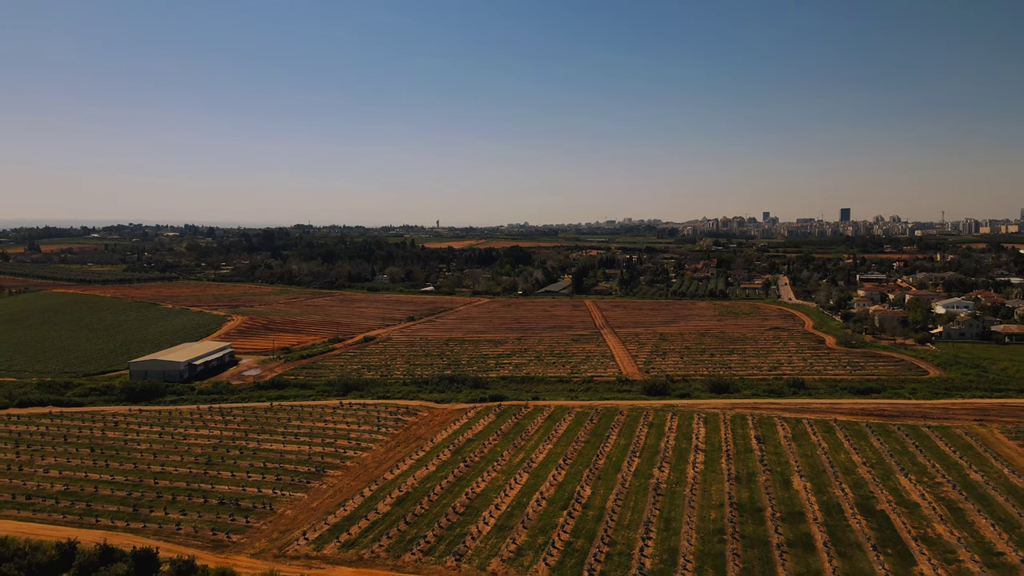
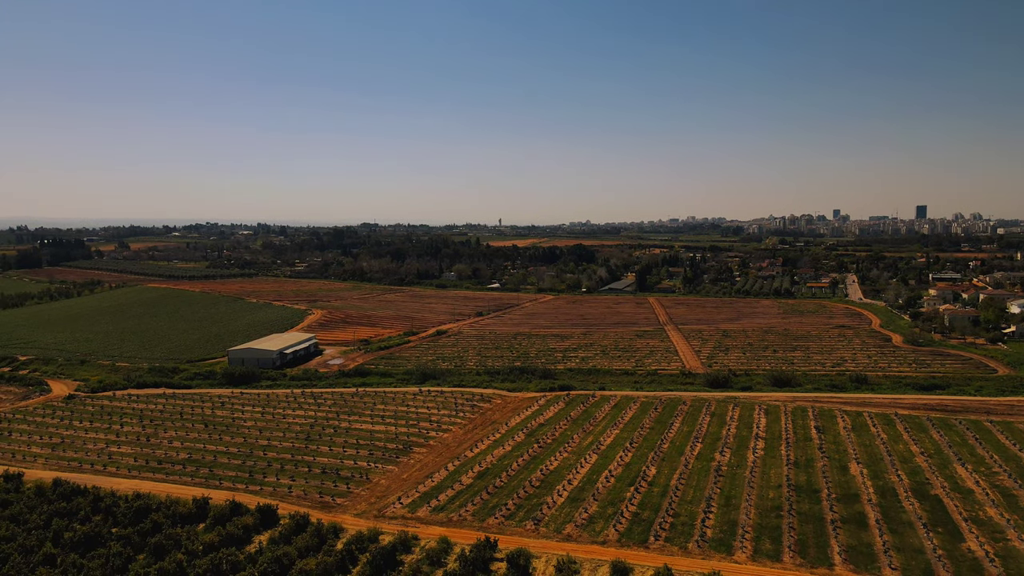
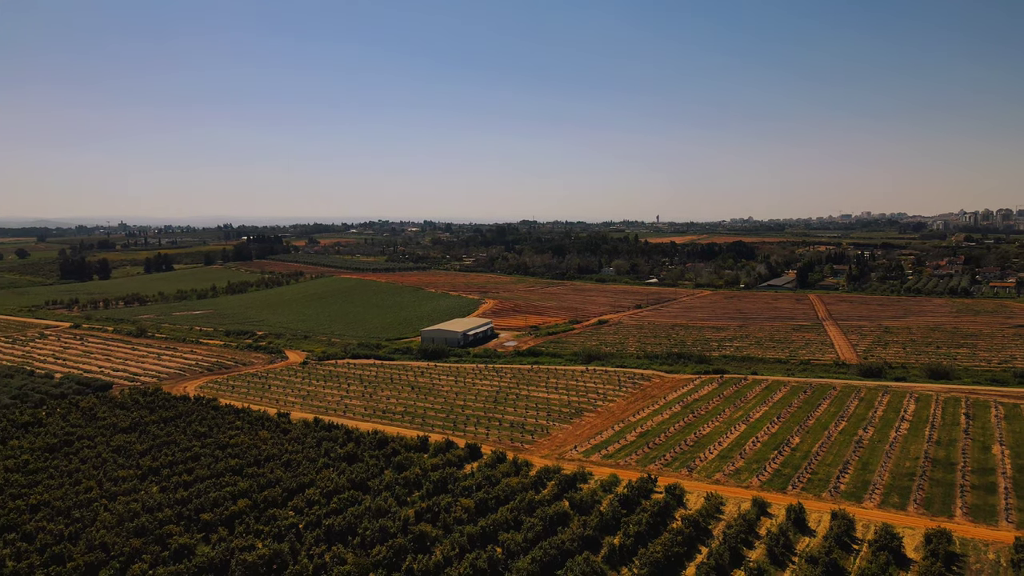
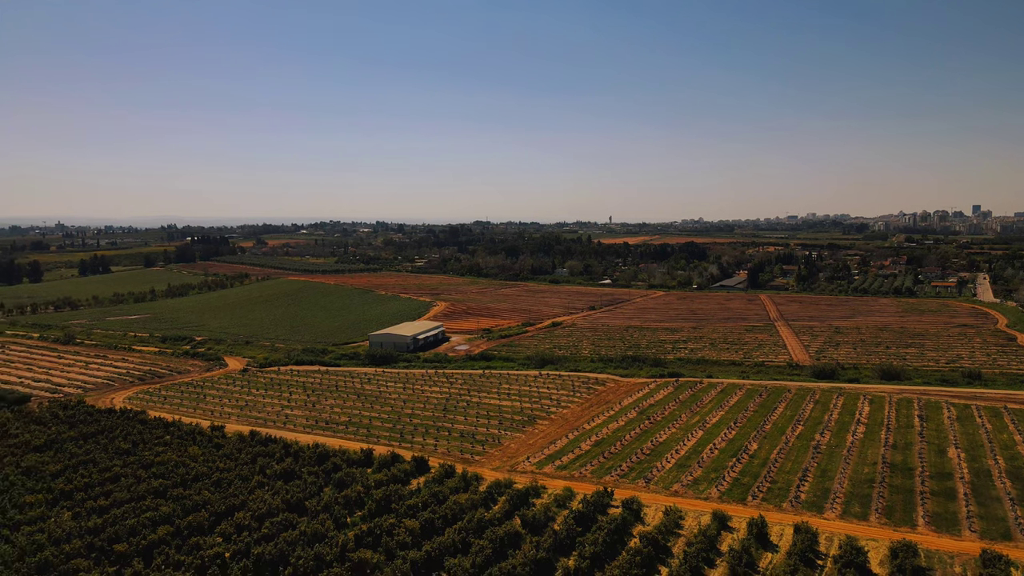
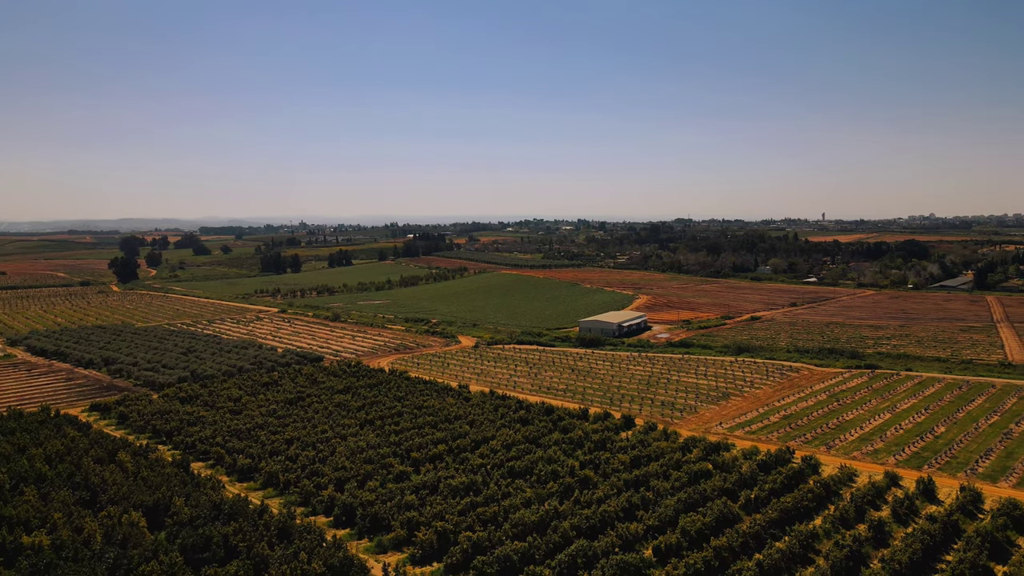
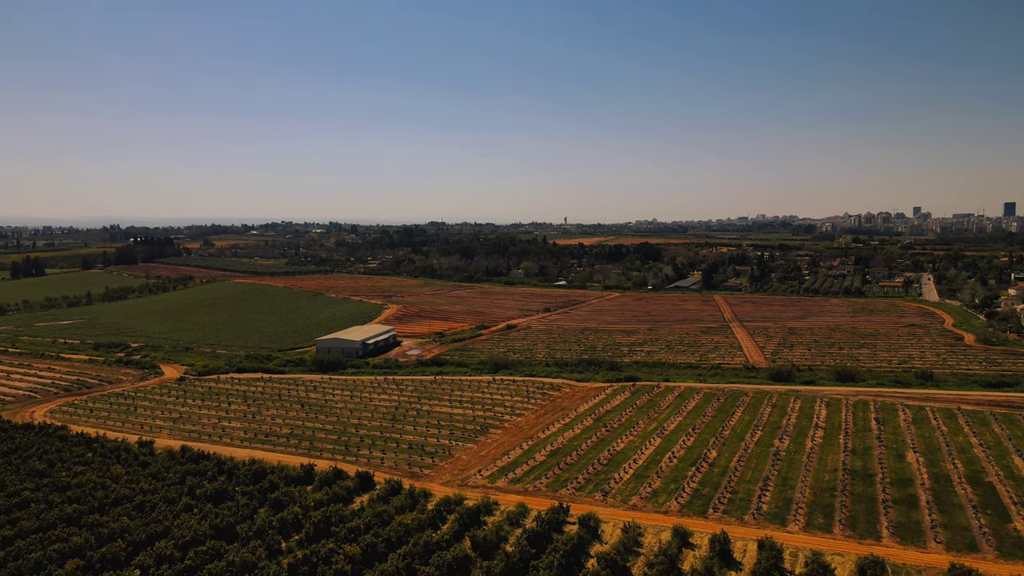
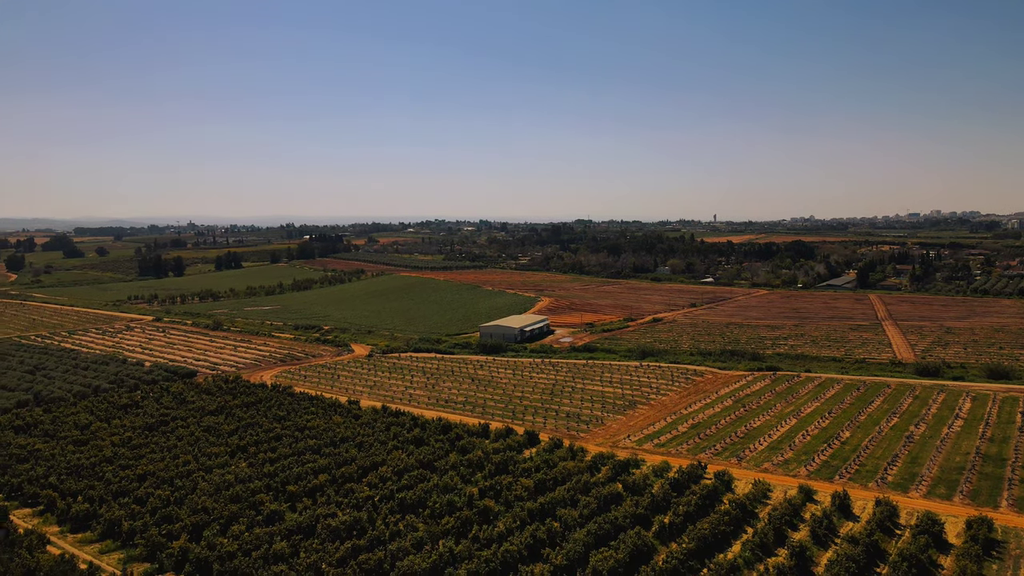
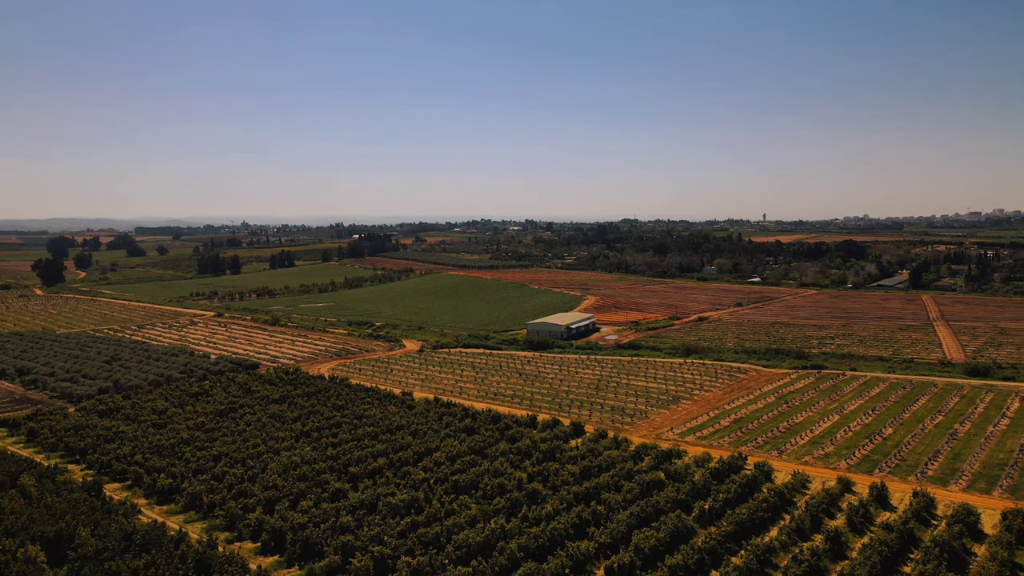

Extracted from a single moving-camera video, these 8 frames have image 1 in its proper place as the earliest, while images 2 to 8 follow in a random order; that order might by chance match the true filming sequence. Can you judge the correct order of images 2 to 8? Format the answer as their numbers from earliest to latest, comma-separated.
2, 6, 4, 3, 7, 8, 5
